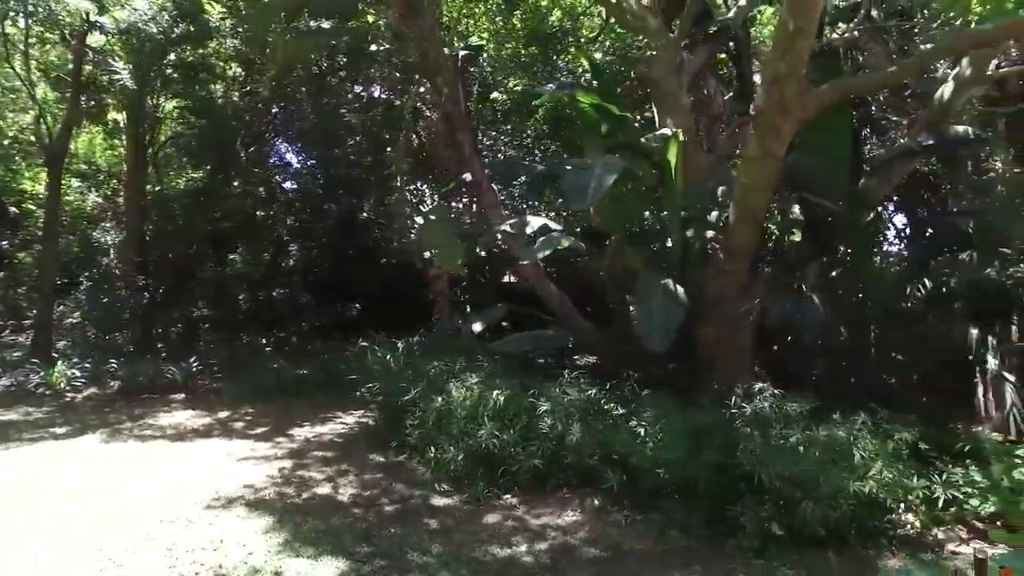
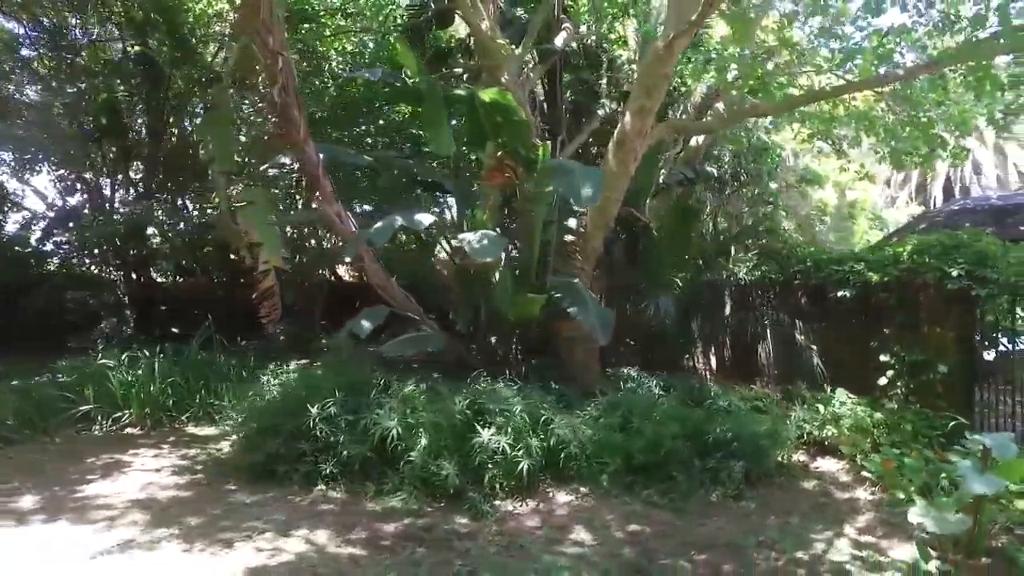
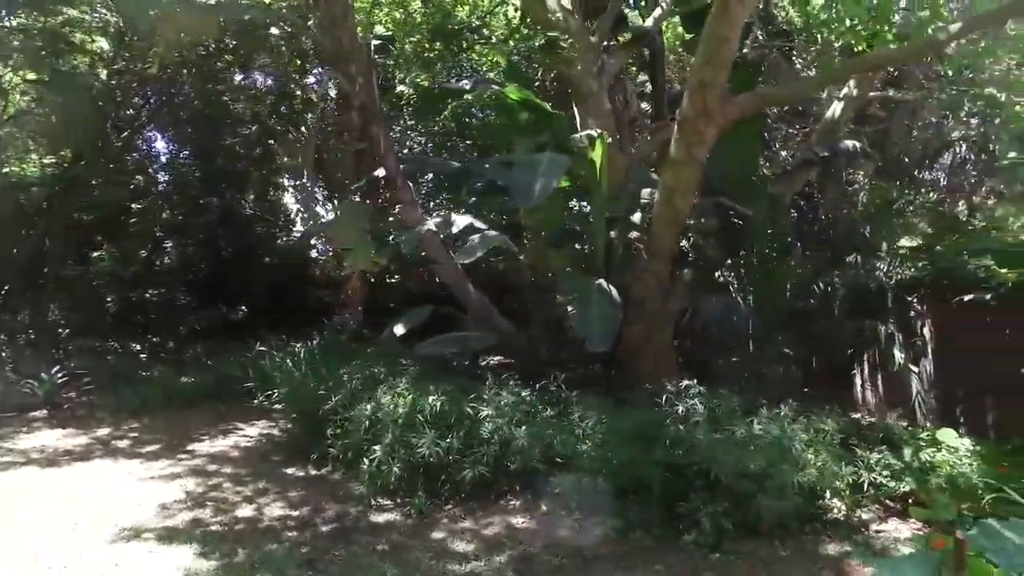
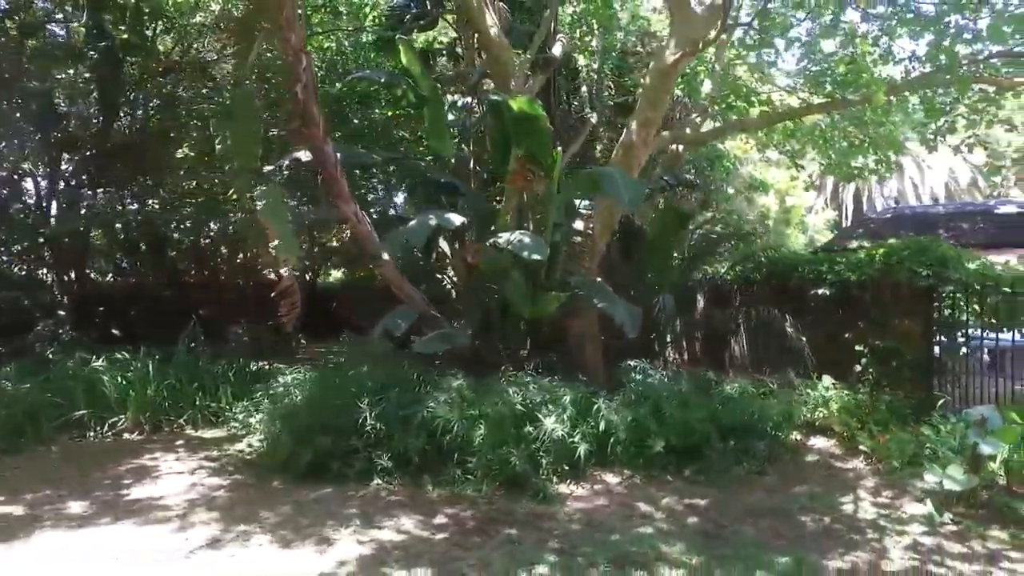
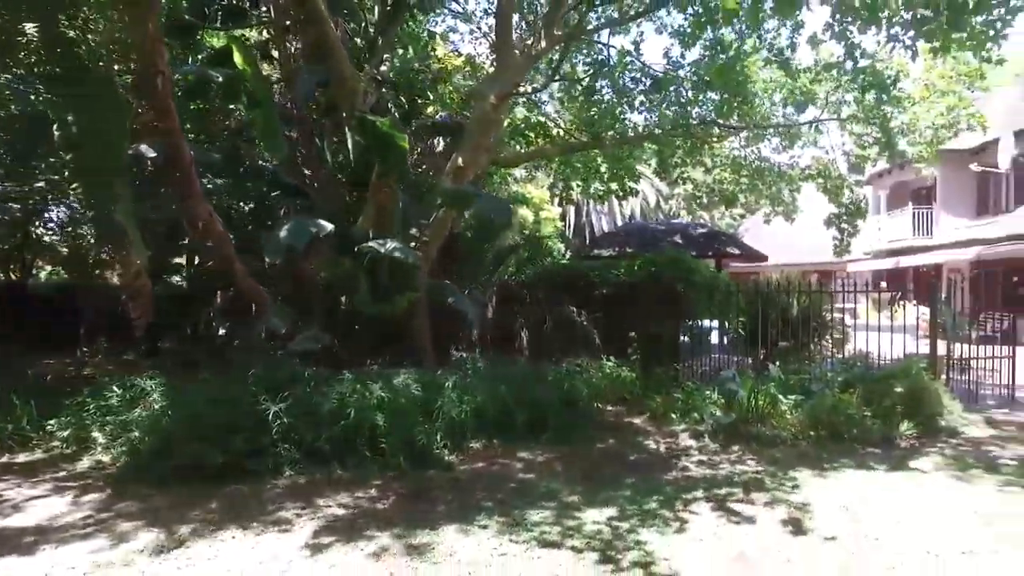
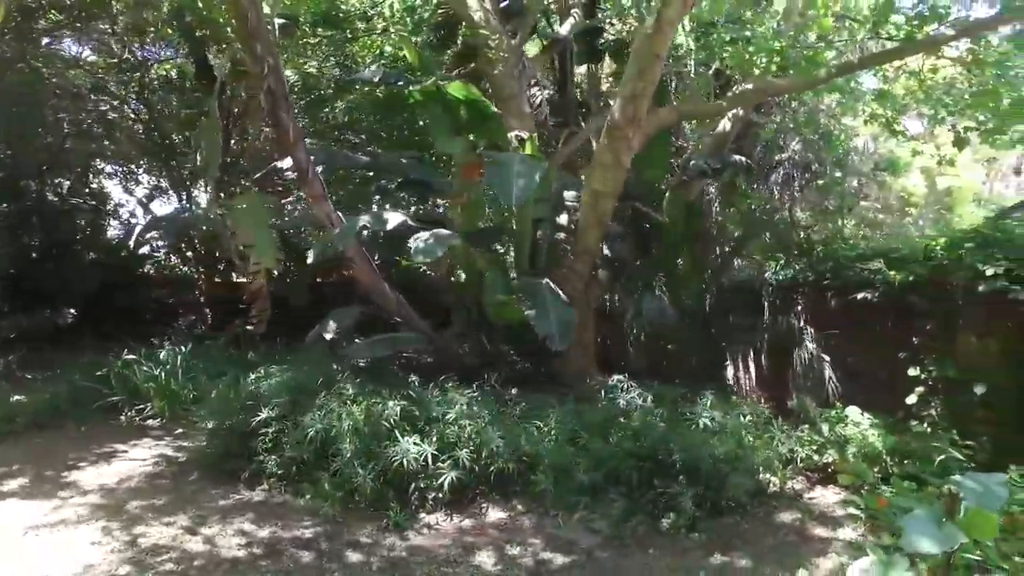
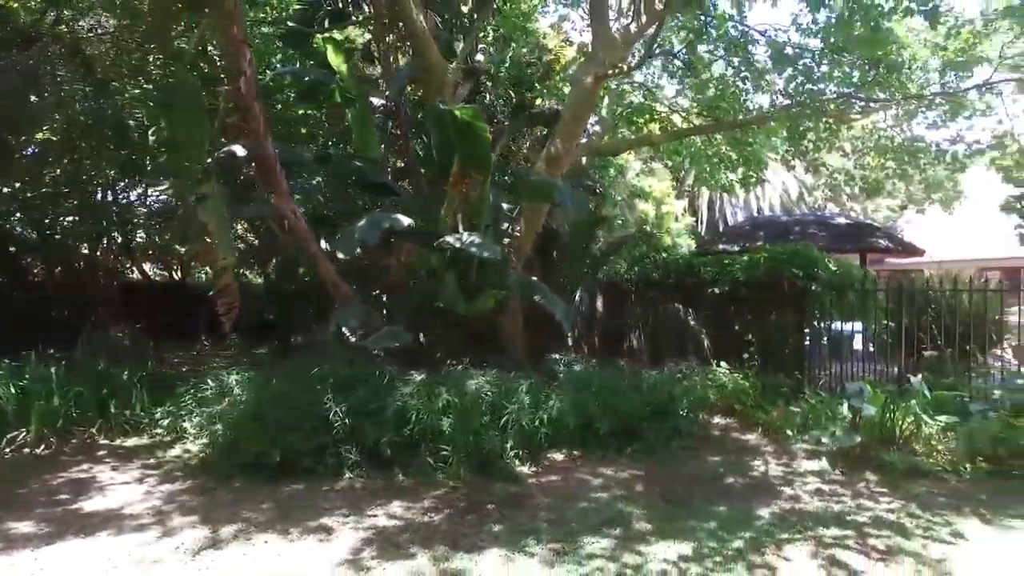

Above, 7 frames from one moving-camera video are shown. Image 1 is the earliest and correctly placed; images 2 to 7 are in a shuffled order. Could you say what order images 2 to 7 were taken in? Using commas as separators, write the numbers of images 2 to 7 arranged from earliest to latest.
3, 6, 2, 4, 7, 5
